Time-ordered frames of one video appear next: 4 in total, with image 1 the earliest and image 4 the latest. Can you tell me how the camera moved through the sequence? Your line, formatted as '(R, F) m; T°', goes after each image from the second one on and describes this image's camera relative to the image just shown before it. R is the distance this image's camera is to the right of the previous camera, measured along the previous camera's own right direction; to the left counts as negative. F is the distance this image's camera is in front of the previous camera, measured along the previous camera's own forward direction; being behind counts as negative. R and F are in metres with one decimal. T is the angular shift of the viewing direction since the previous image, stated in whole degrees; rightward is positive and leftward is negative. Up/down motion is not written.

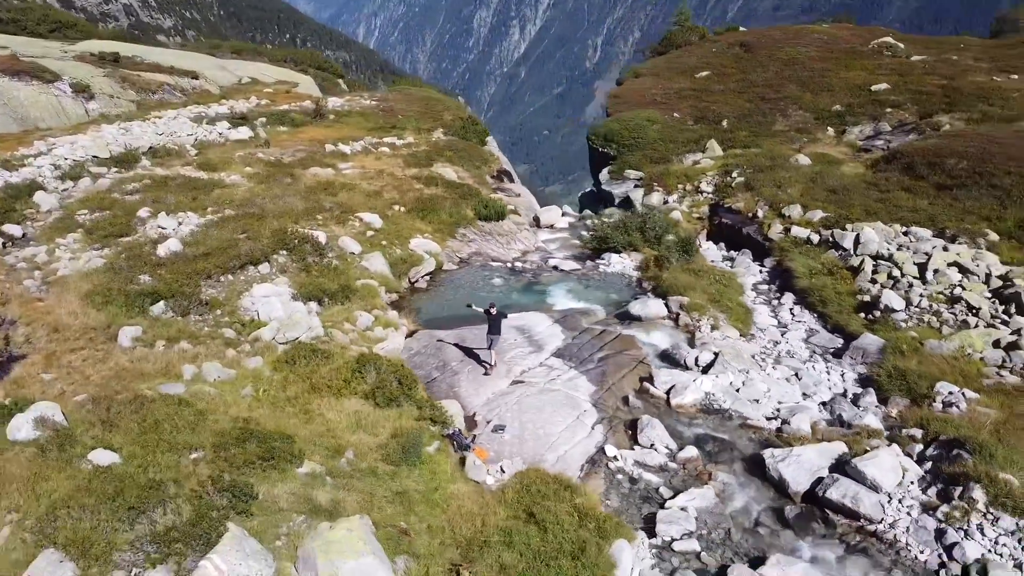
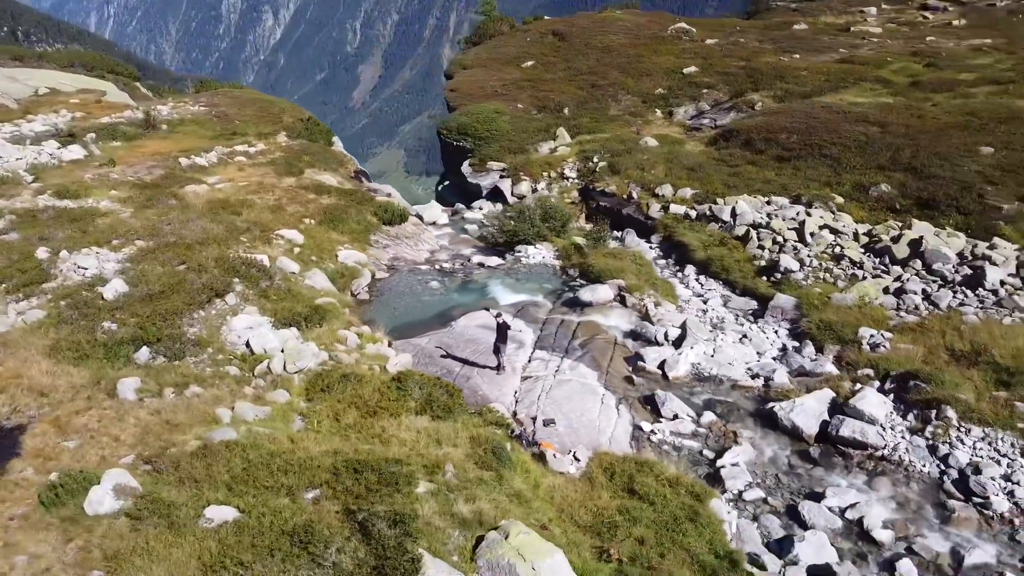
(-3.7, -0.4) m; +15°
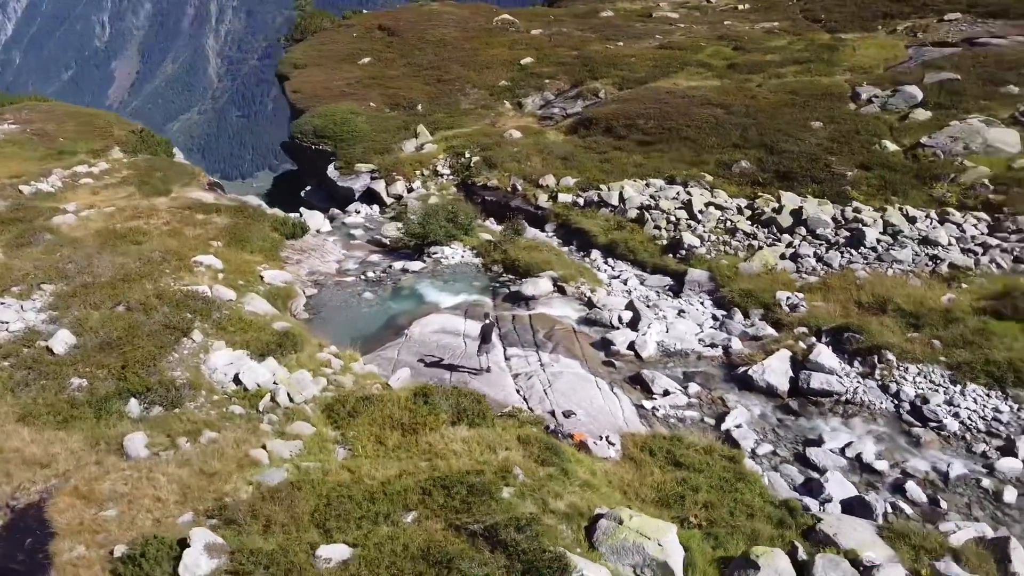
(-3.3, -0.2) m; +14°
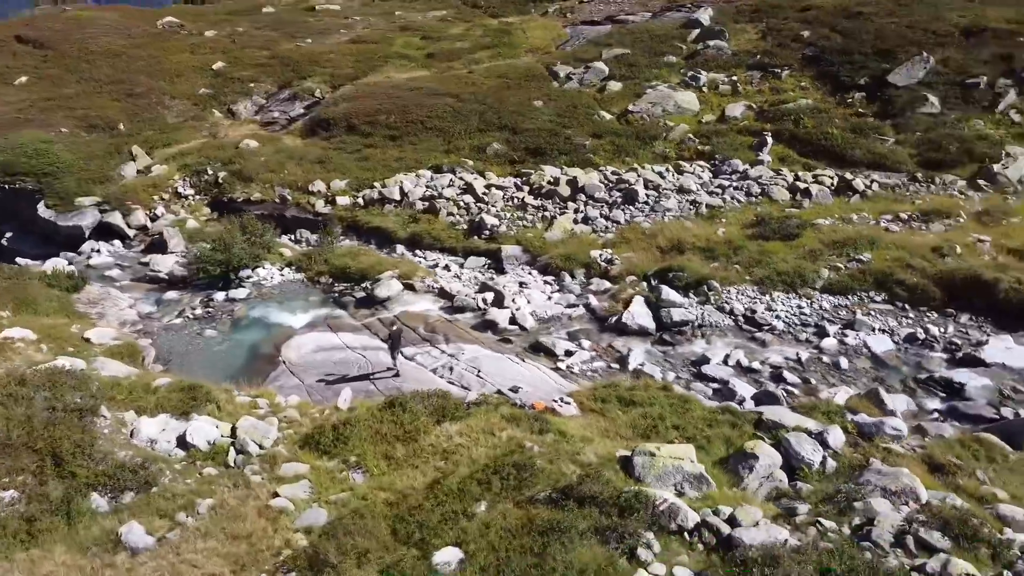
(-4.8, -0.2) m; +25°
